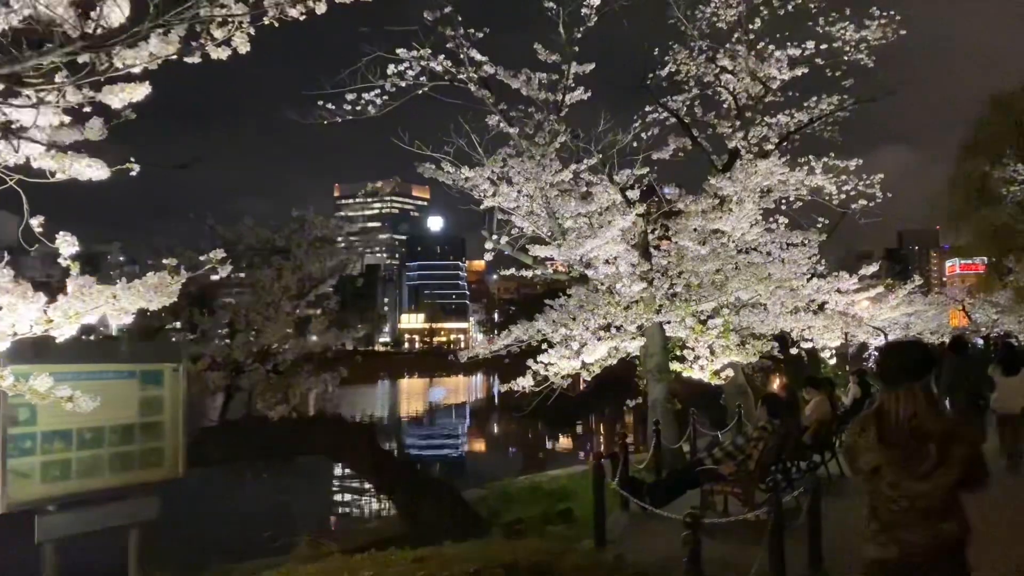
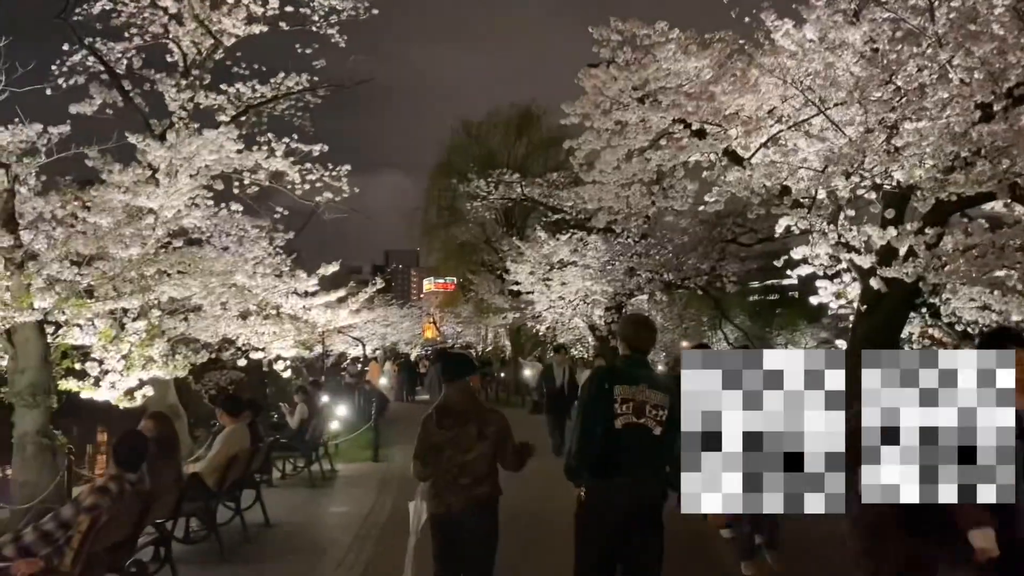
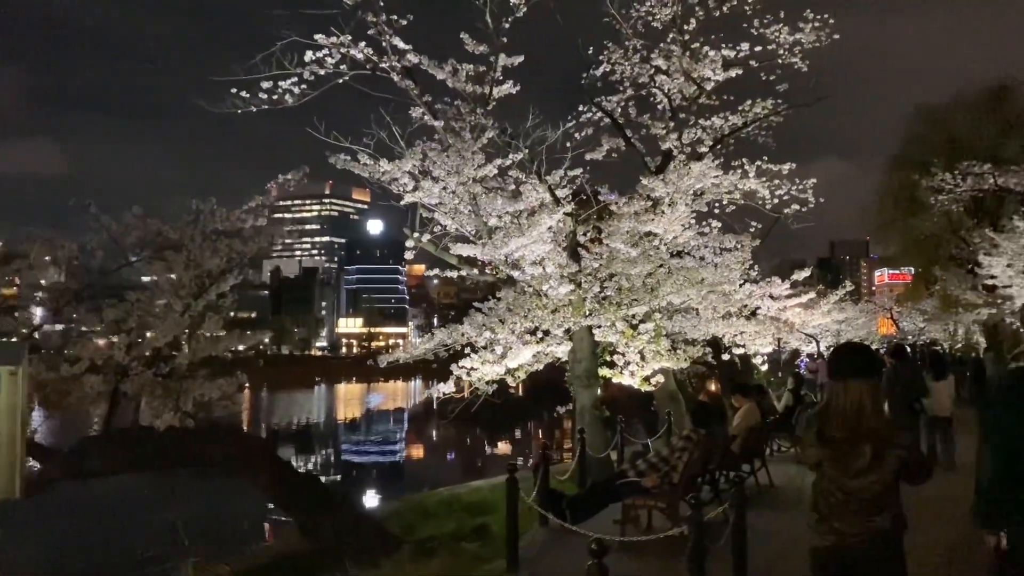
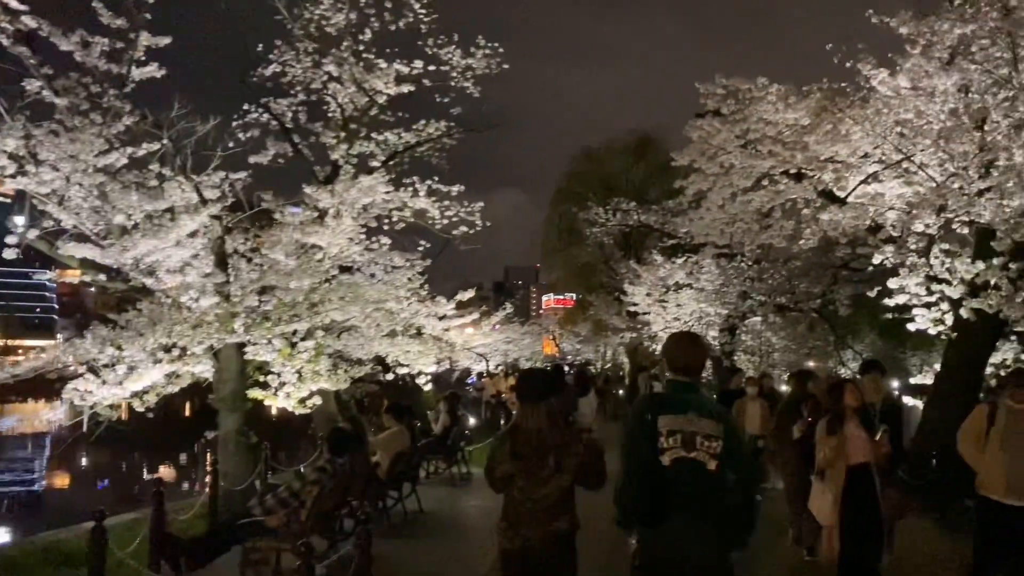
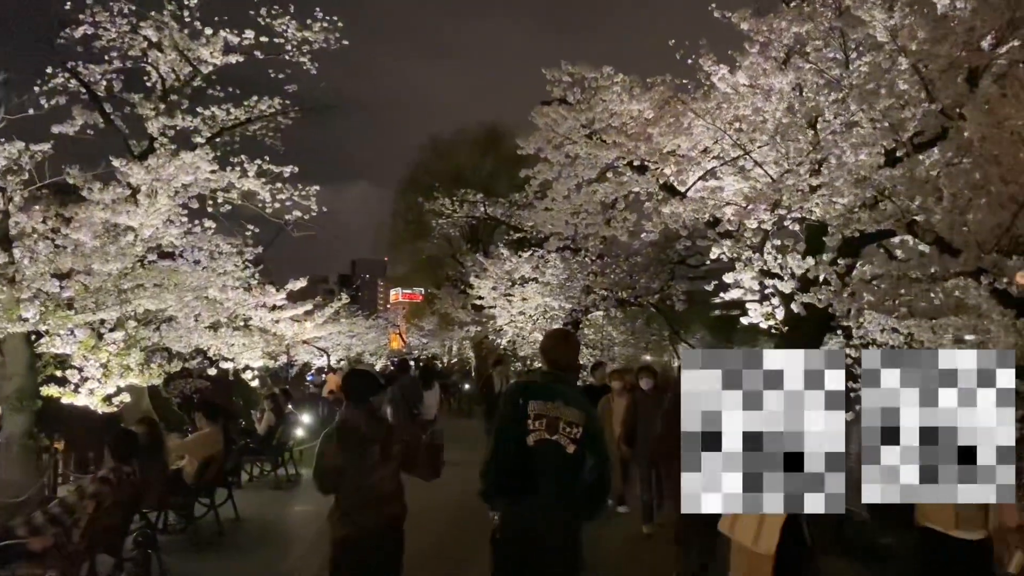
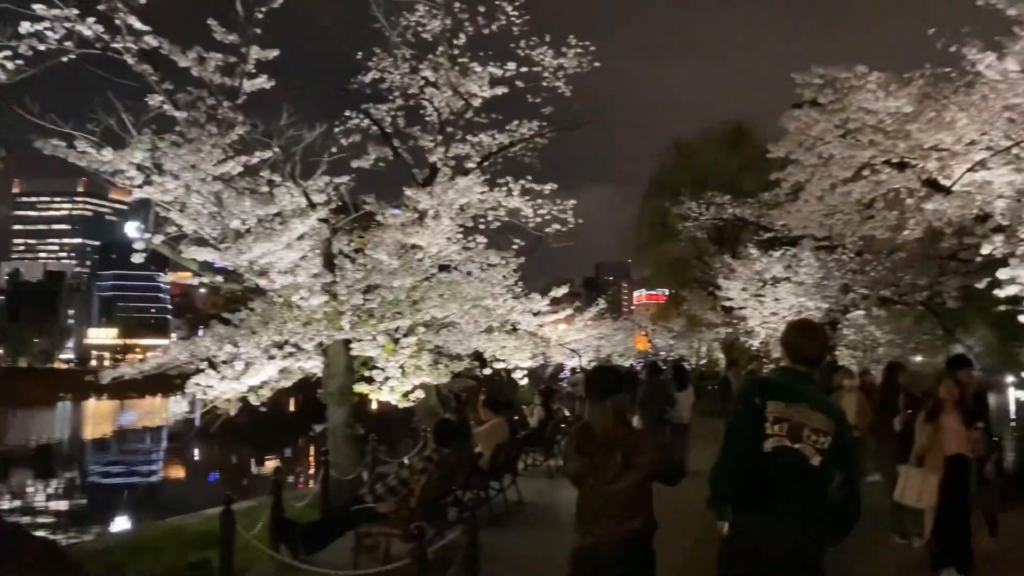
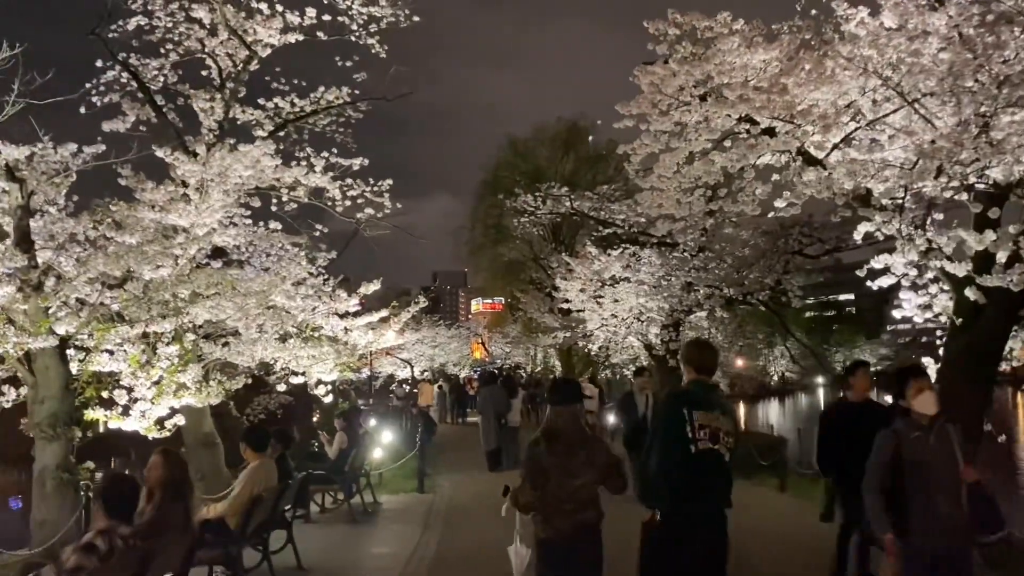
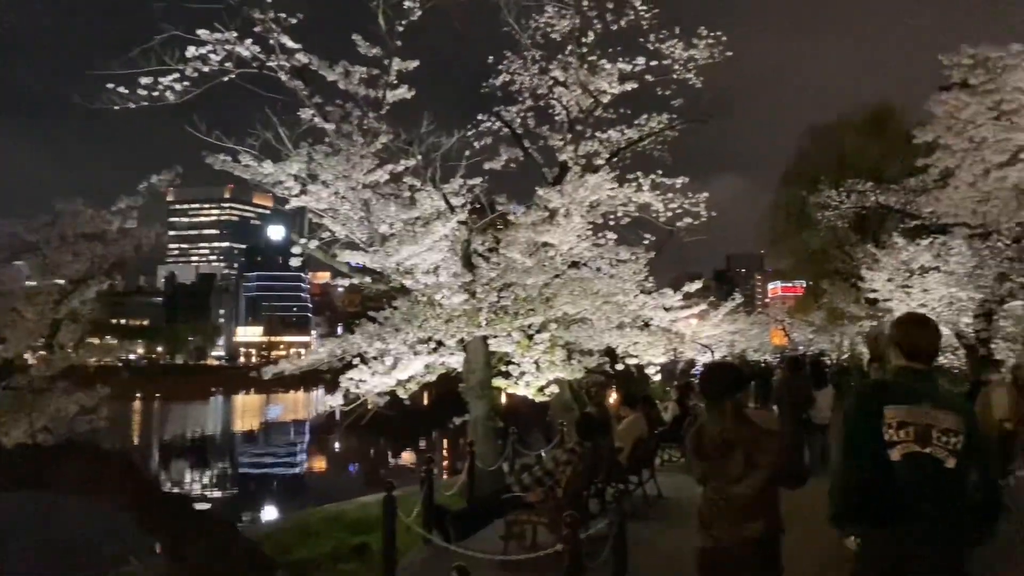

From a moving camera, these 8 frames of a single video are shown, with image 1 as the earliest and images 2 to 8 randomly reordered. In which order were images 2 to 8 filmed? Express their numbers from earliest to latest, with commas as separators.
3, 8, 6, 4, 5, 2, 7
